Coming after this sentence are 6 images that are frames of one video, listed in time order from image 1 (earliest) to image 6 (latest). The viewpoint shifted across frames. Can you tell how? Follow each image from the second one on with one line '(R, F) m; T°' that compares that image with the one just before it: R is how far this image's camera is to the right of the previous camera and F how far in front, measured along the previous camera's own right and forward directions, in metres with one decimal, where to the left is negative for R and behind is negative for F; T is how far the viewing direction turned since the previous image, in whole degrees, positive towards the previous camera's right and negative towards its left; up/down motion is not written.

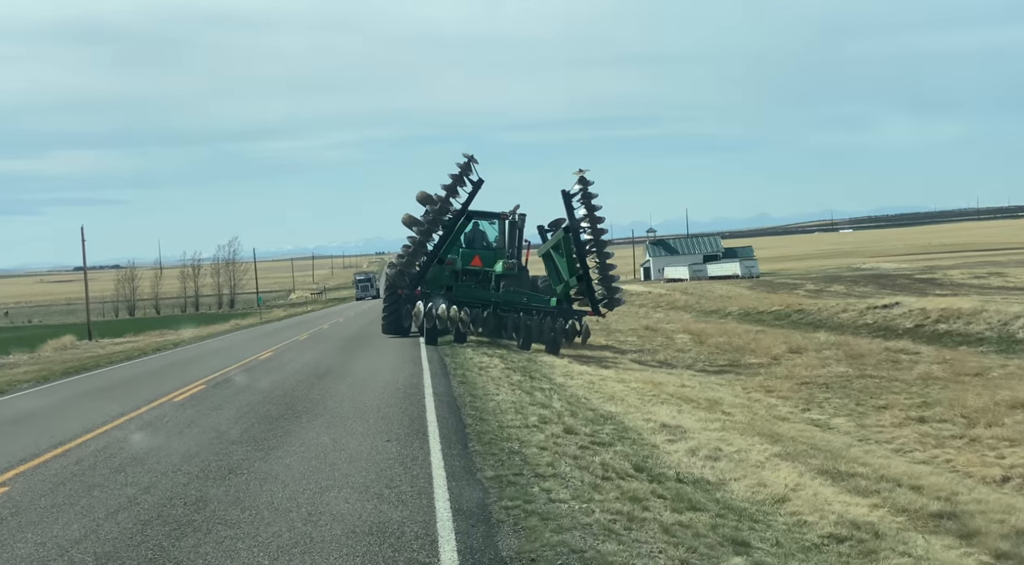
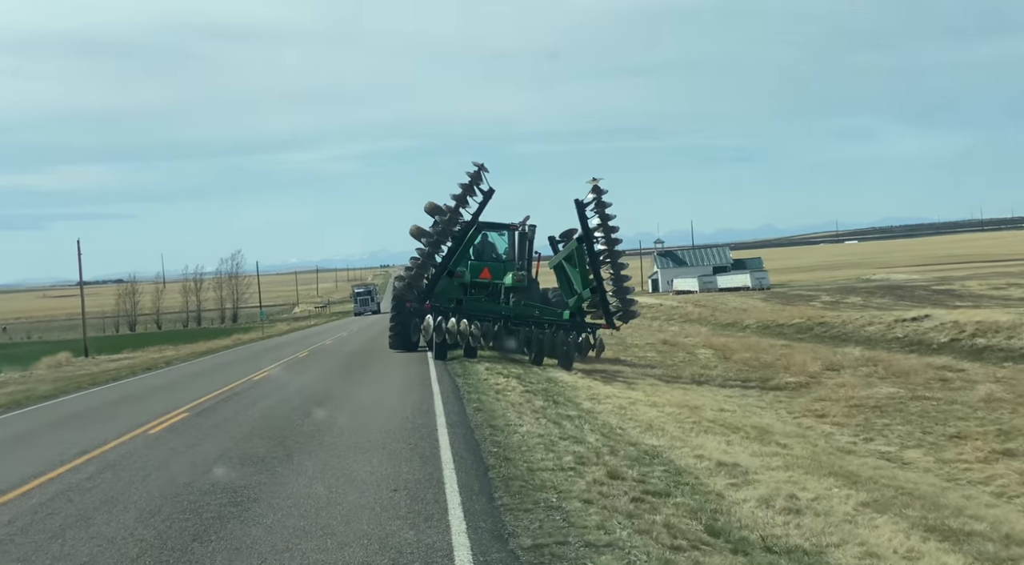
(-0.2, +1.6) m; 0°
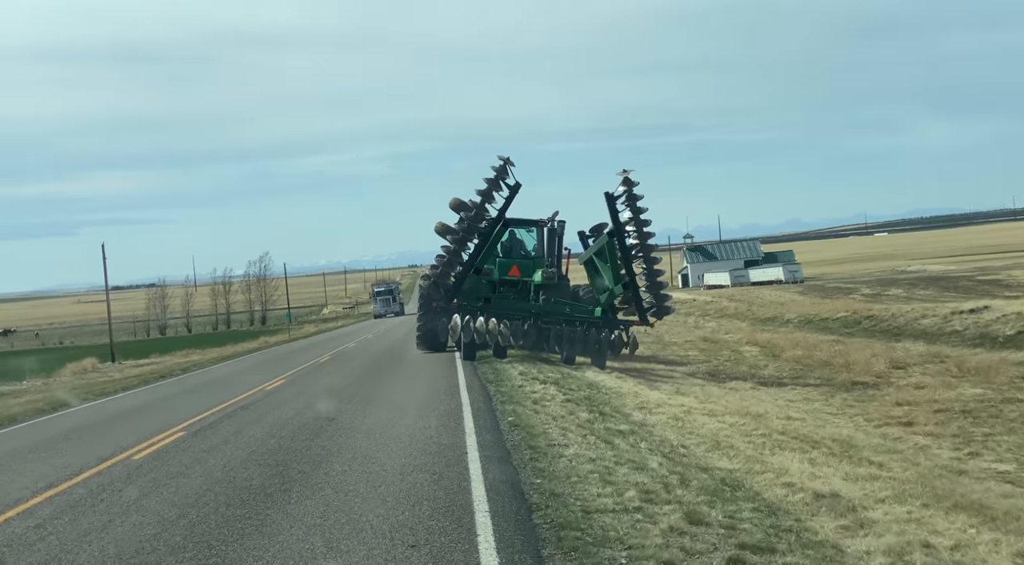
(-0.1, +1.7) m; -2°
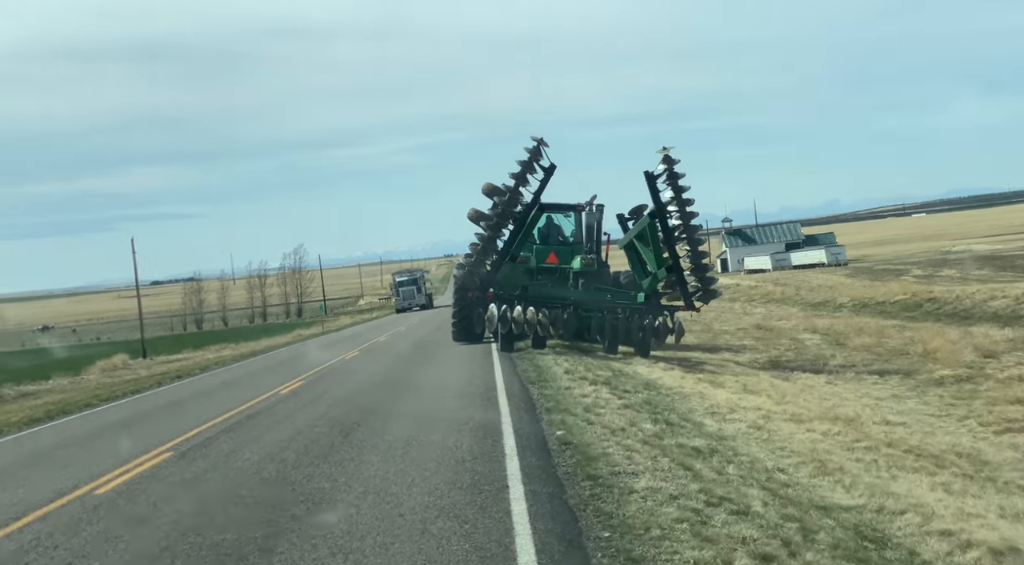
(-0.1, +2.0) m; -2°
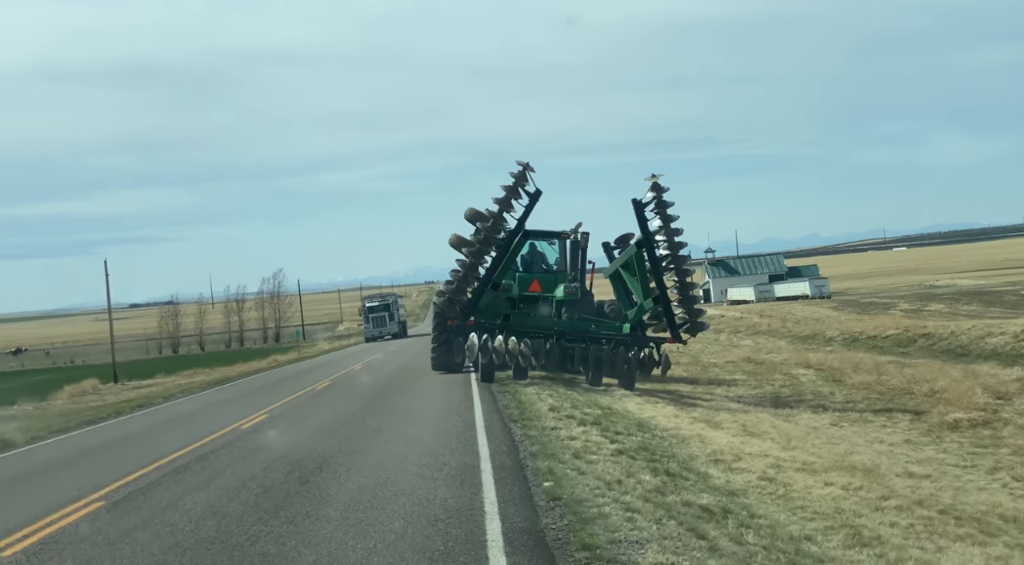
(0.0, +1.1) m; +1°
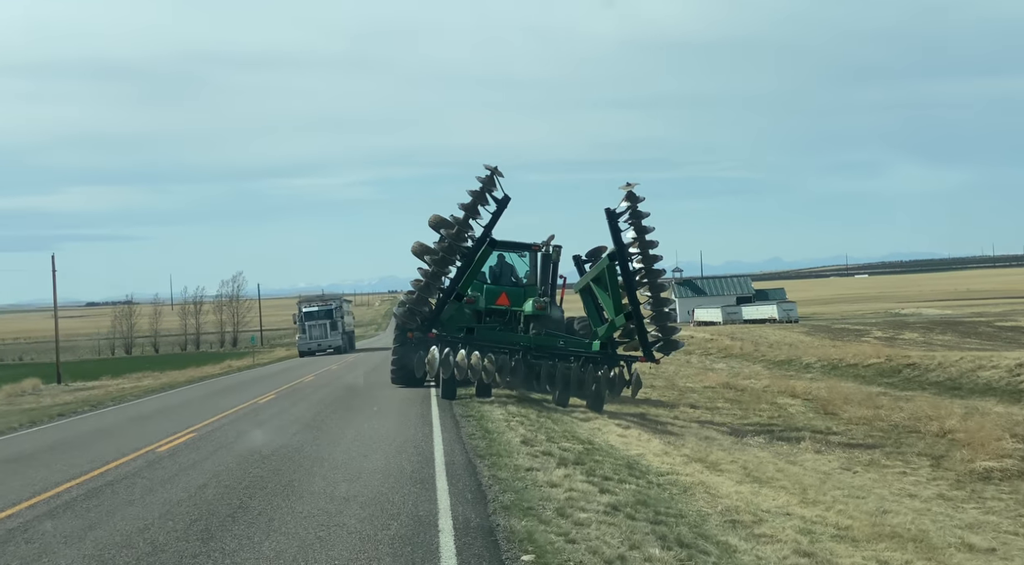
(-0.1, +2.0) m; +2°
